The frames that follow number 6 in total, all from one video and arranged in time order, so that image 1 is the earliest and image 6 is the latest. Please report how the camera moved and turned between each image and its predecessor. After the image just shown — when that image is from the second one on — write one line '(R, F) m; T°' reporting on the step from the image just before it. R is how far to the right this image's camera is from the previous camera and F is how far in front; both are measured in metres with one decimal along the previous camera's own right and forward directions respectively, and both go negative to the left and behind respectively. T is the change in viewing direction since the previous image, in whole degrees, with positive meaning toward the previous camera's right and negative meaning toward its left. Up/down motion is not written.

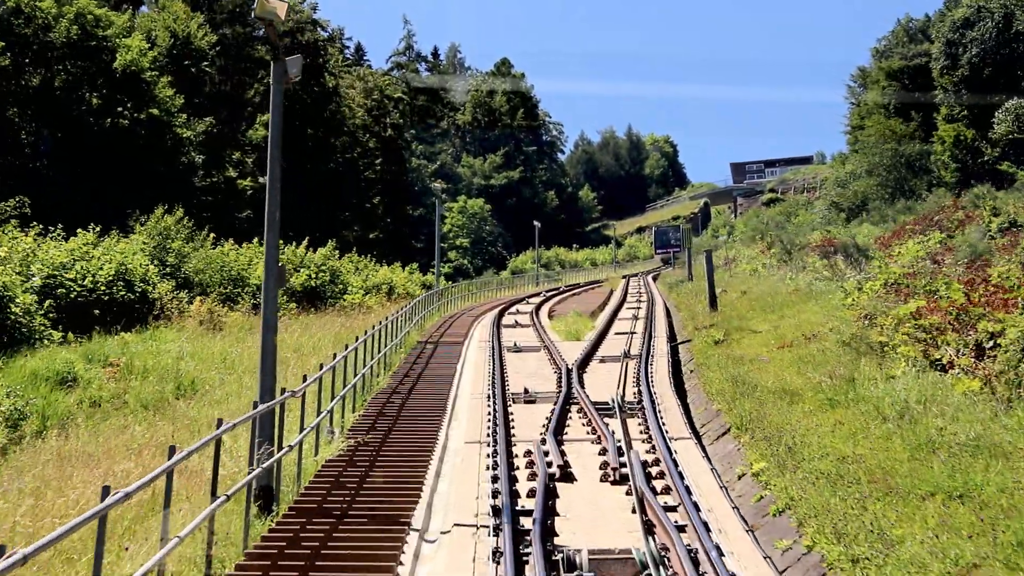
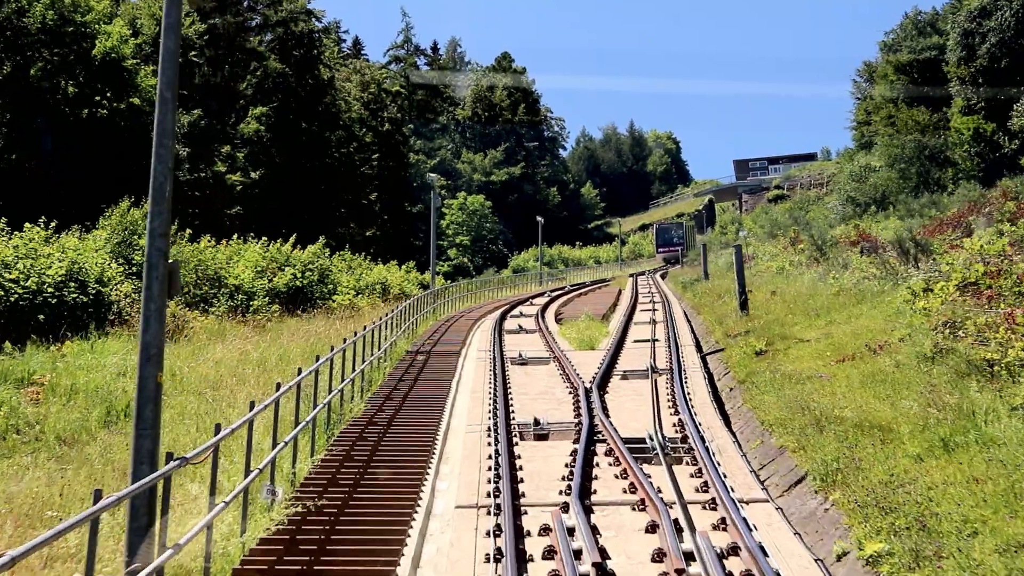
(0.0, +2.9) m; 0°
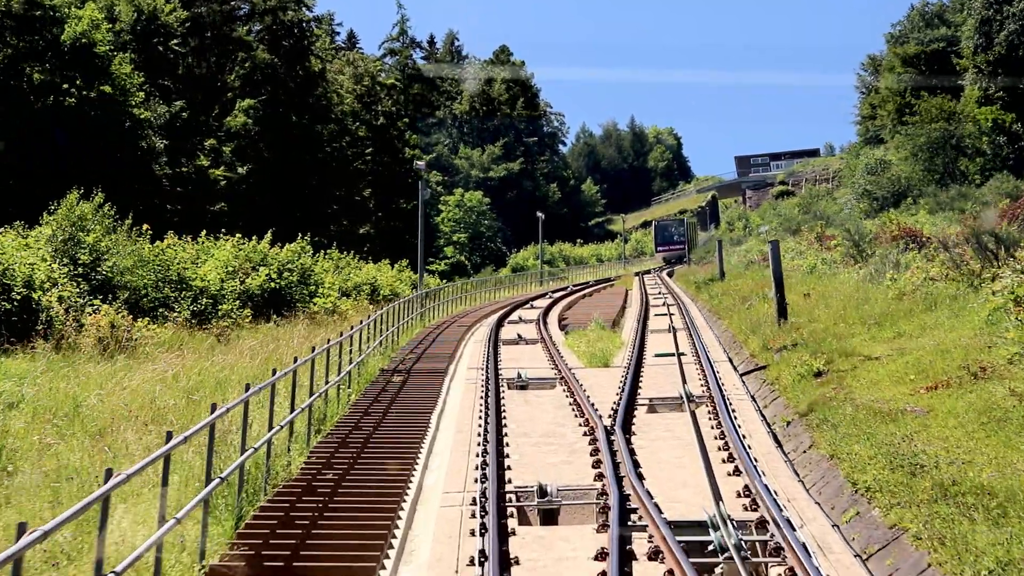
(0.0, +3.2) m; 0°
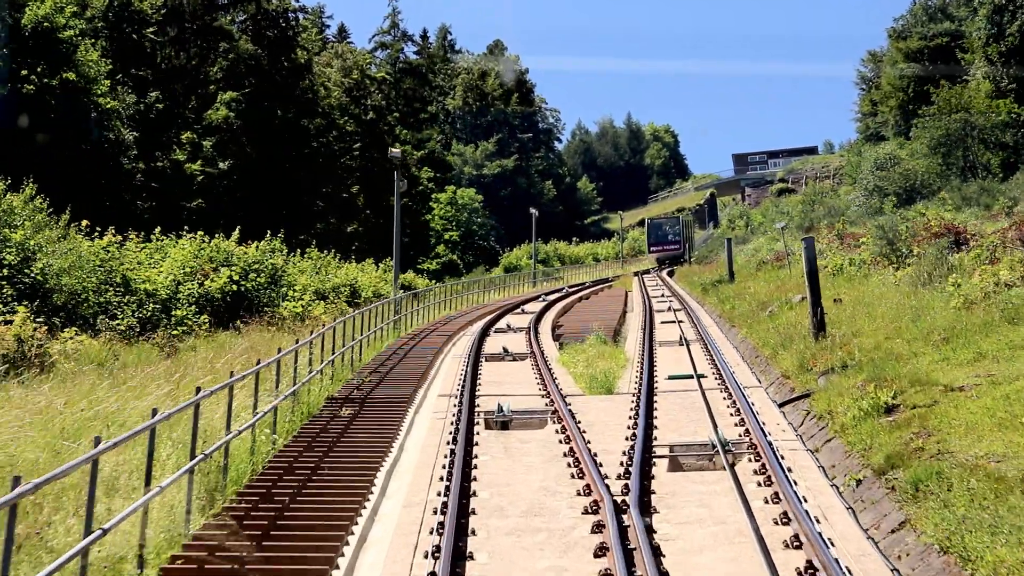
(+0.1, +3.0) m; 0°
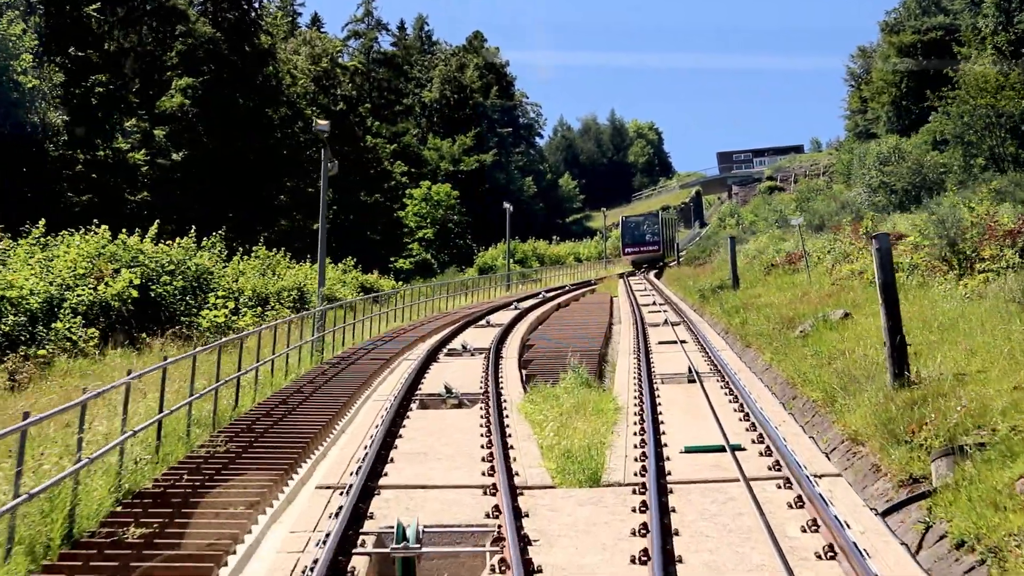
(+0.2, +4.8) m; +1°
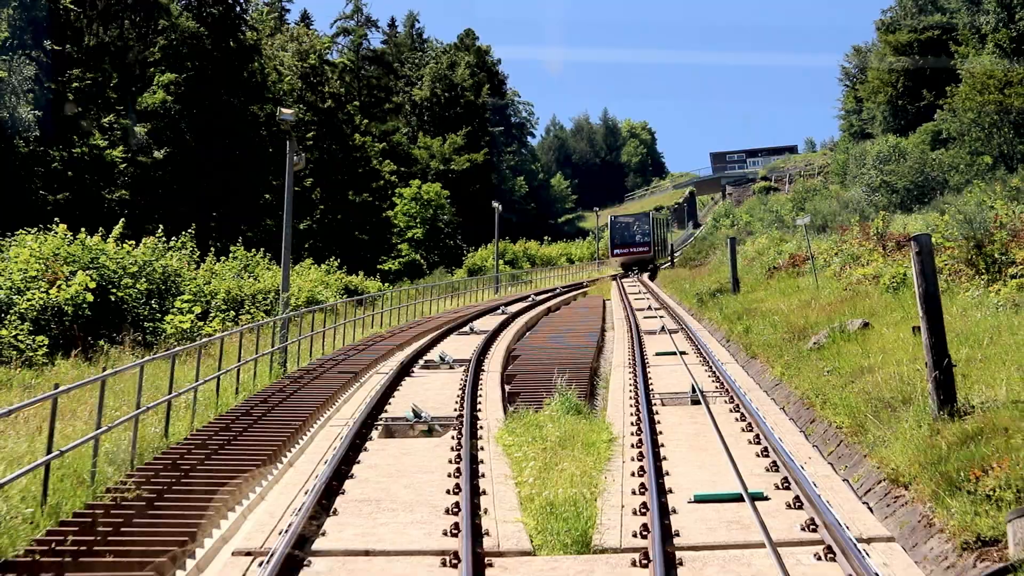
(+0.1, +1.6) m; 0°
